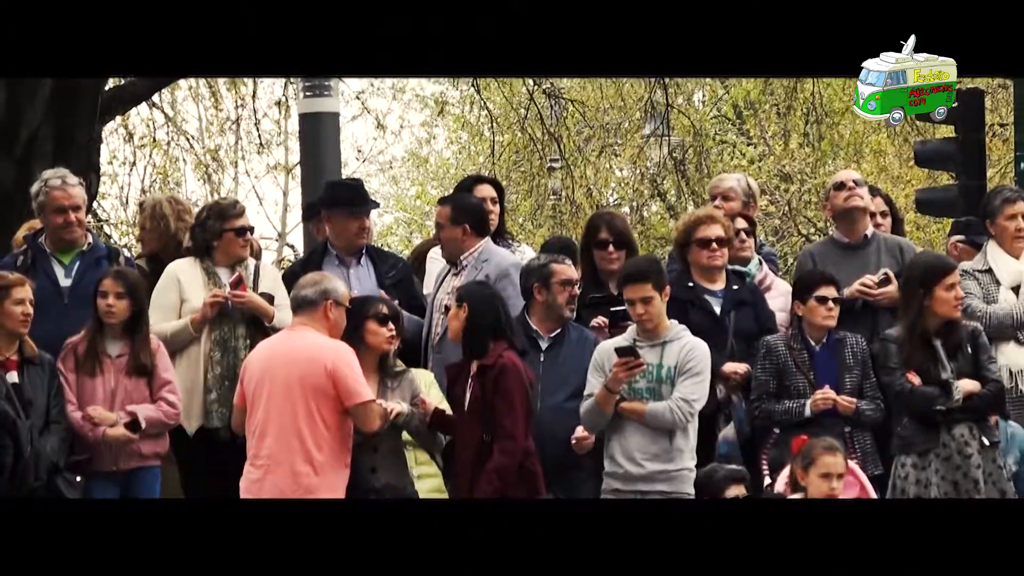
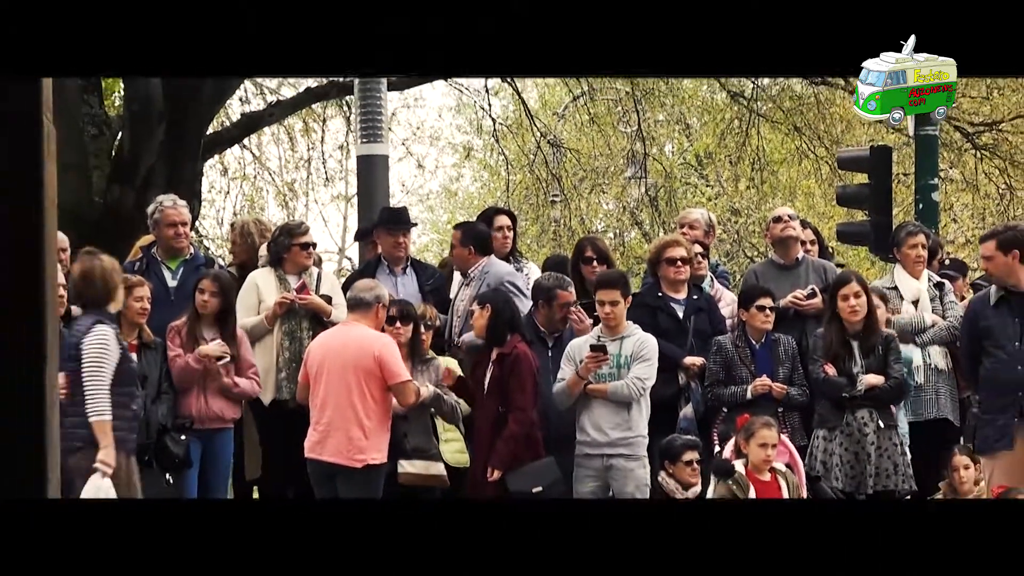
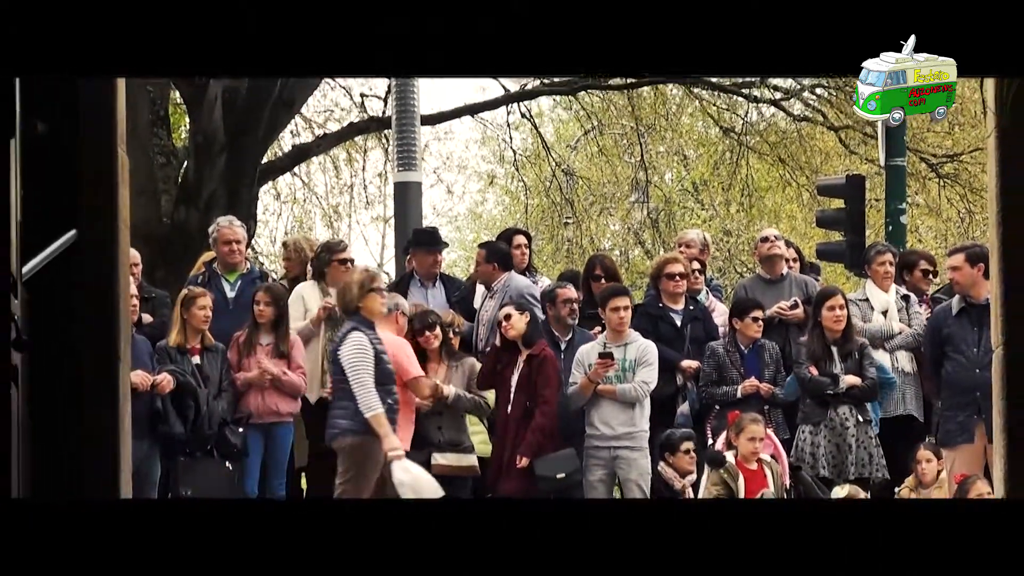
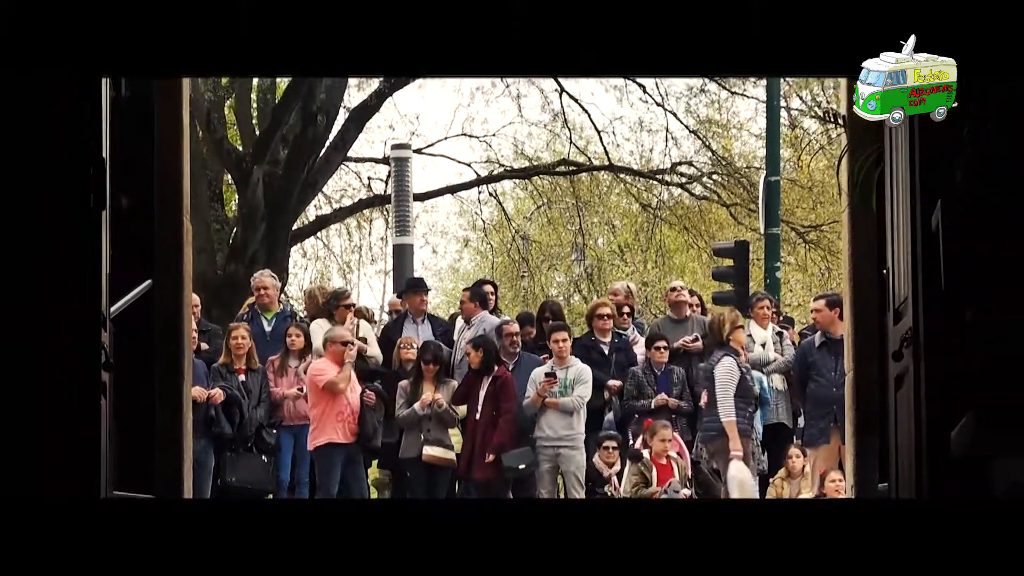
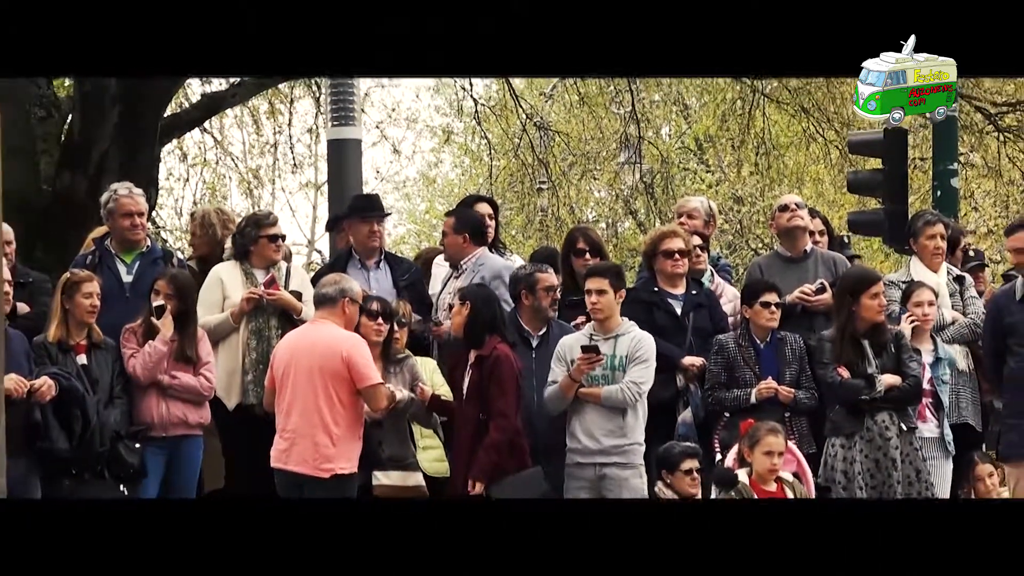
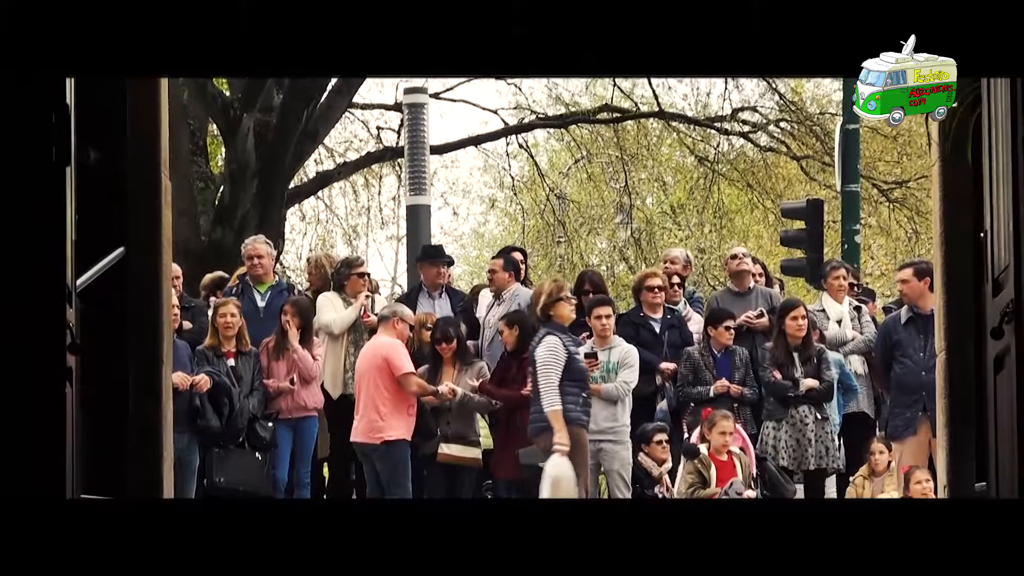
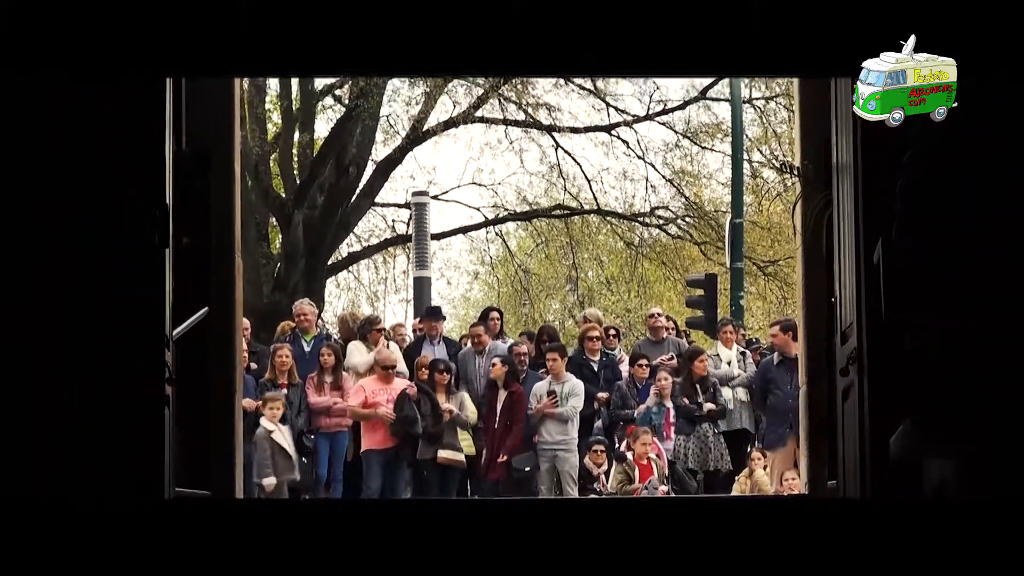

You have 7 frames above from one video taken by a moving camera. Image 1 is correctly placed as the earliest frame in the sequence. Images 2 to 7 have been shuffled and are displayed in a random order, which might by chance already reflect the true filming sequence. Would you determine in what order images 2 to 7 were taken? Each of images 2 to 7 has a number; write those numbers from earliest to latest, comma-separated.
5, 2, 3, 6, 4, 7
